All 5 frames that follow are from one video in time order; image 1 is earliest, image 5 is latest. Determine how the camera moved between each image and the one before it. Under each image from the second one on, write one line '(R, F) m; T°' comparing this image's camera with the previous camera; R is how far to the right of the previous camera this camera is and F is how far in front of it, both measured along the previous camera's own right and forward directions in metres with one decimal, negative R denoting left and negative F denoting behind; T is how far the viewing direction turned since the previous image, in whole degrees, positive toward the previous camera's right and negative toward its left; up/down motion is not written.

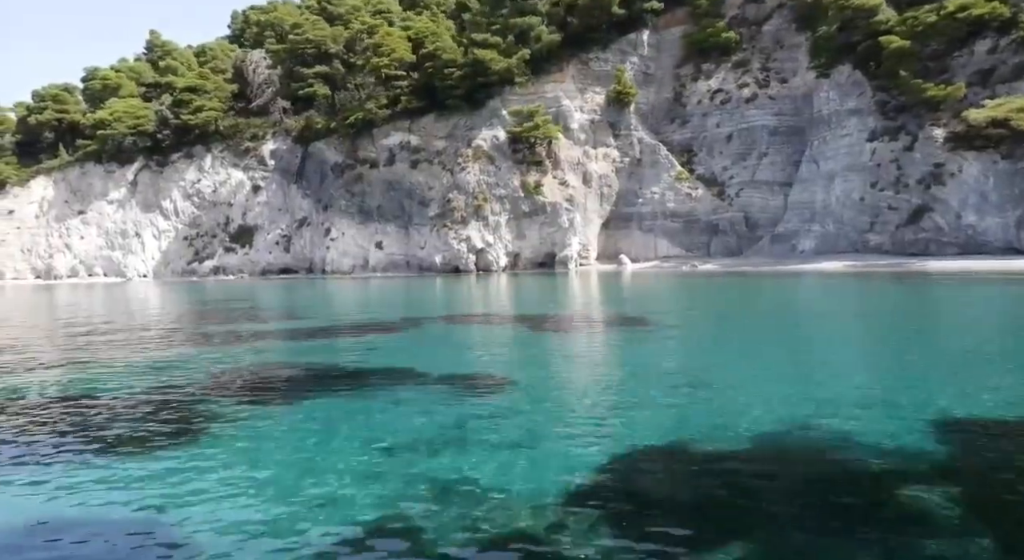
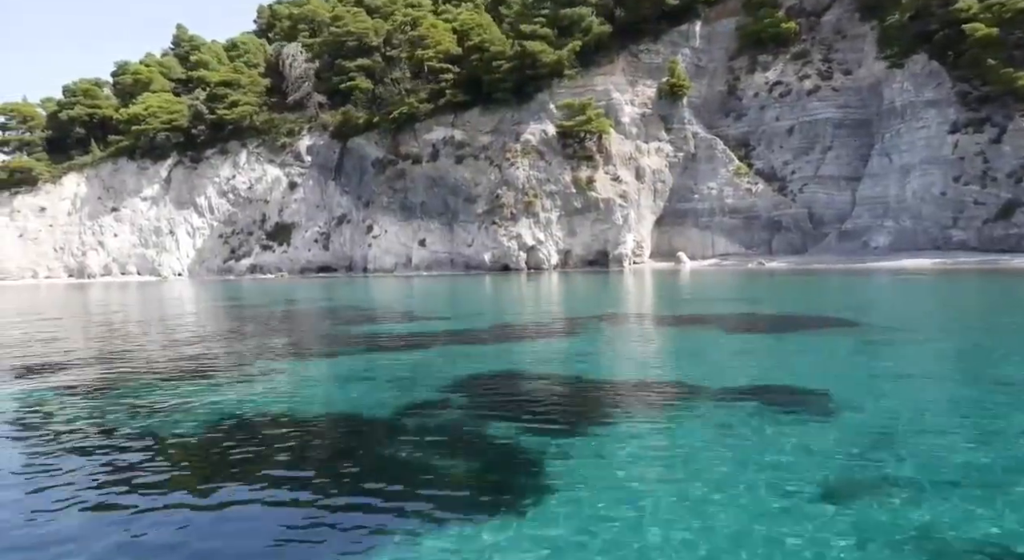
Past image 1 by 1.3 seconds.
(-2.4, +1.1) m; 0°
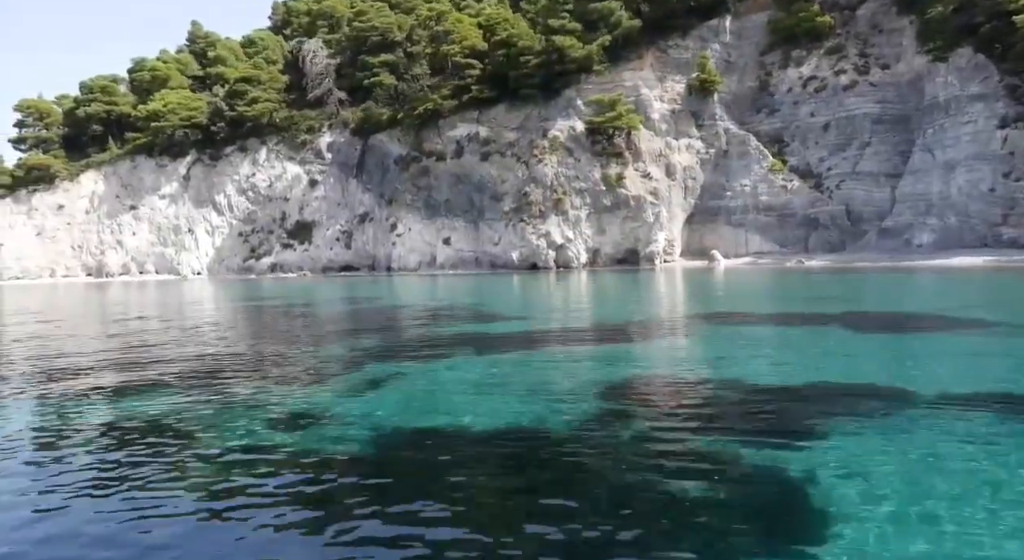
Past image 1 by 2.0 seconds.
(-1.3, +0.7) m; 0°
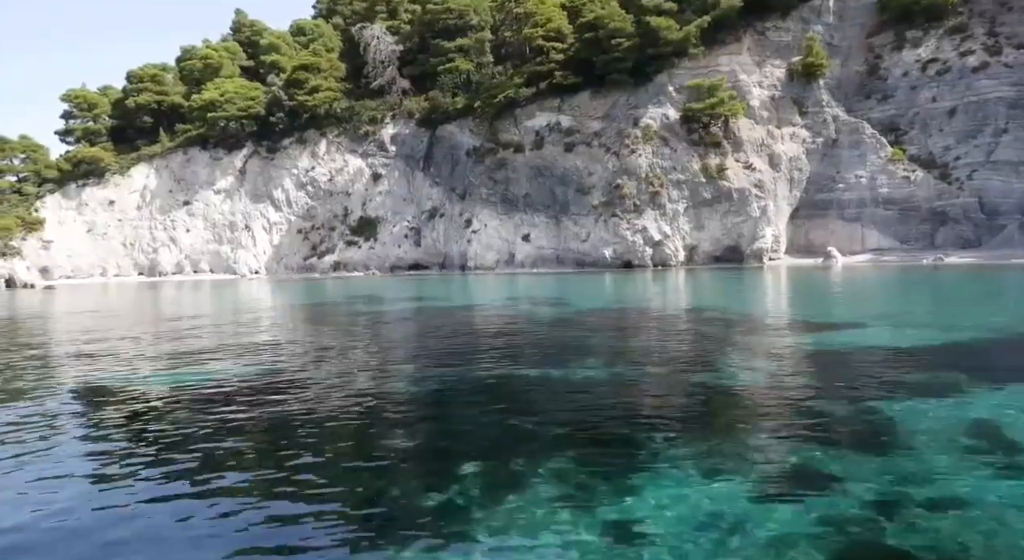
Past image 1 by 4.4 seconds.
(-3.9, +2.6) m; 0°
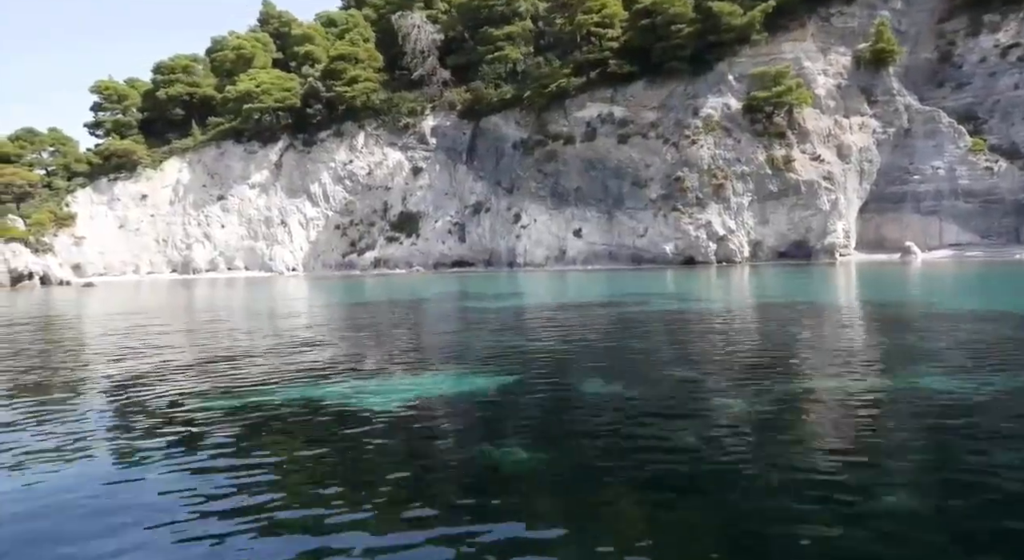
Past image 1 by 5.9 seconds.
(-2.2, +1.6) m; 0°
